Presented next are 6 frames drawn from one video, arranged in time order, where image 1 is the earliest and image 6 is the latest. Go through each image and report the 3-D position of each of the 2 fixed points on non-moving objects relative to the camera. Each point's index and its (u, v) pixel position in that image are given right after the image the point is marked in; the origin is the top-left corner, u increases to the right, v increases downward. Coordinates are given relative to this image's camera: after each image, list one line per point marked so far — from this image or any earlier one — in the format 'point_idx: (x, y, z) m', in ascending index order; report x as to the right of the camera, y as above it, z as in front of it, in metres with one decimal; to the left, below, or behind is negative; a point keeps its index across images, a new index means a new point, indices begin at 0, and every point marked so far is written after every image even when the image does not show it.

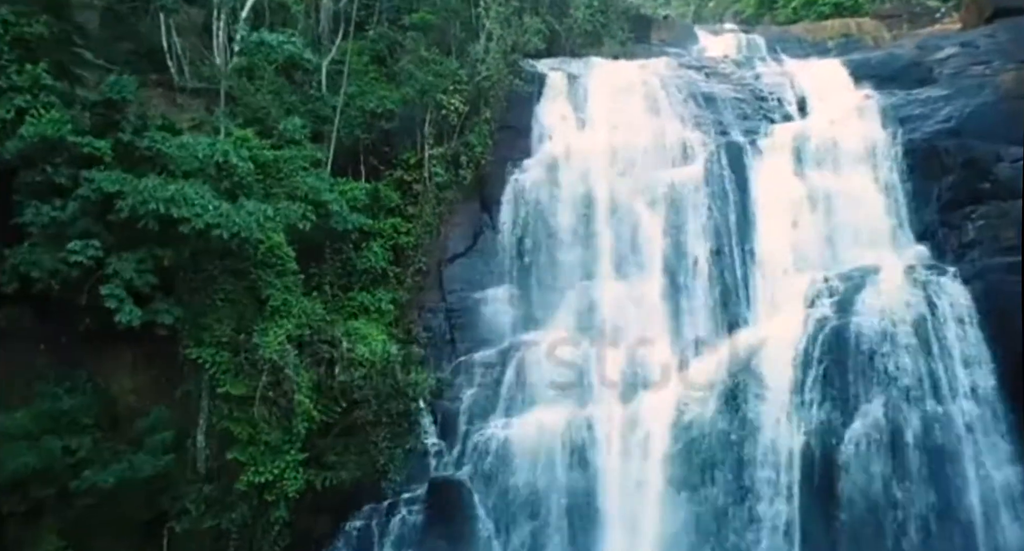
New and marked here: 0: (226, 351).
0: (-2.3, -0.6, +5.9) m
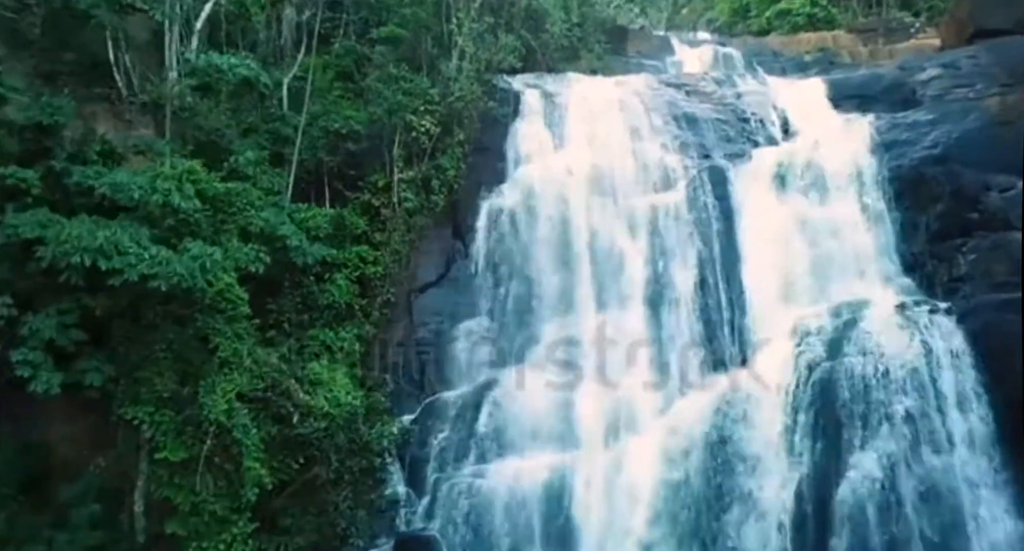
0: (-2.5, -1.0, +5.3) m
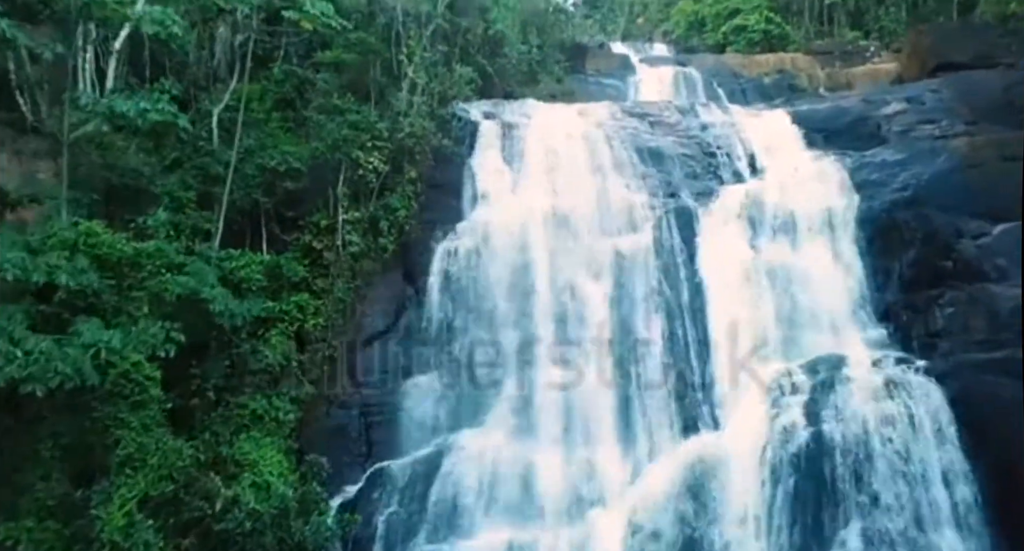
0: (-2.8, -1.5, +4.5) m
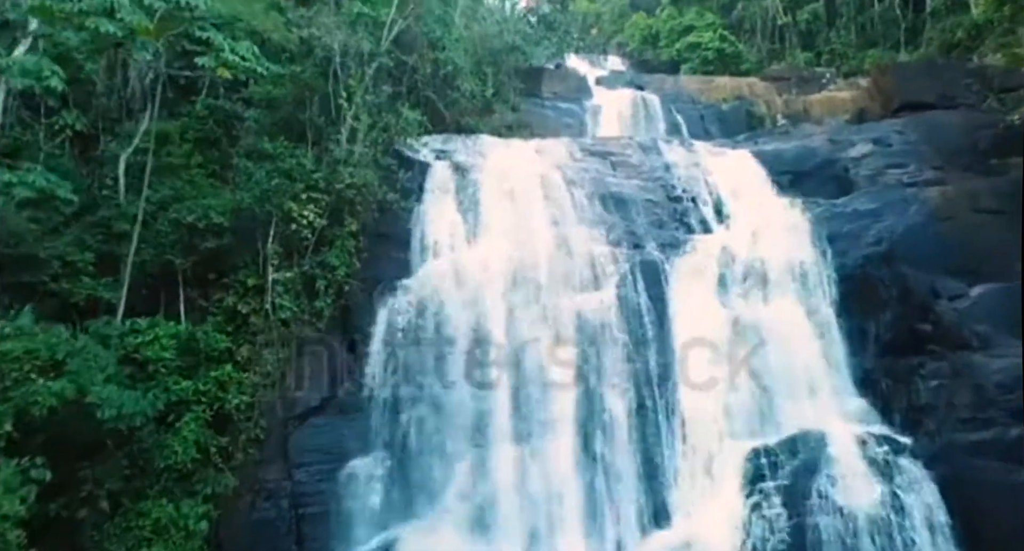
0: (-3.0, -2.1, +3.4) m
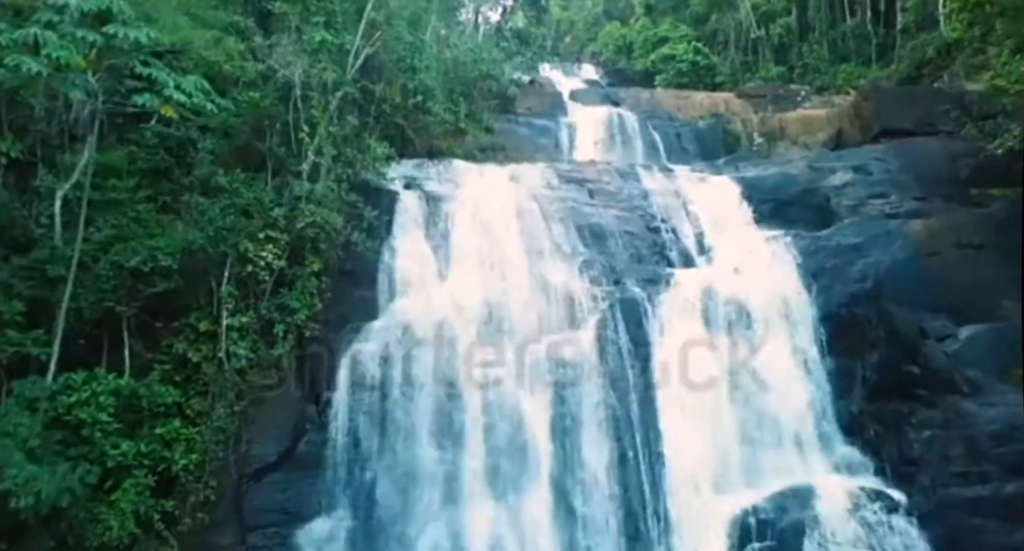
0: (-3.1, -2.5, +2.9) m
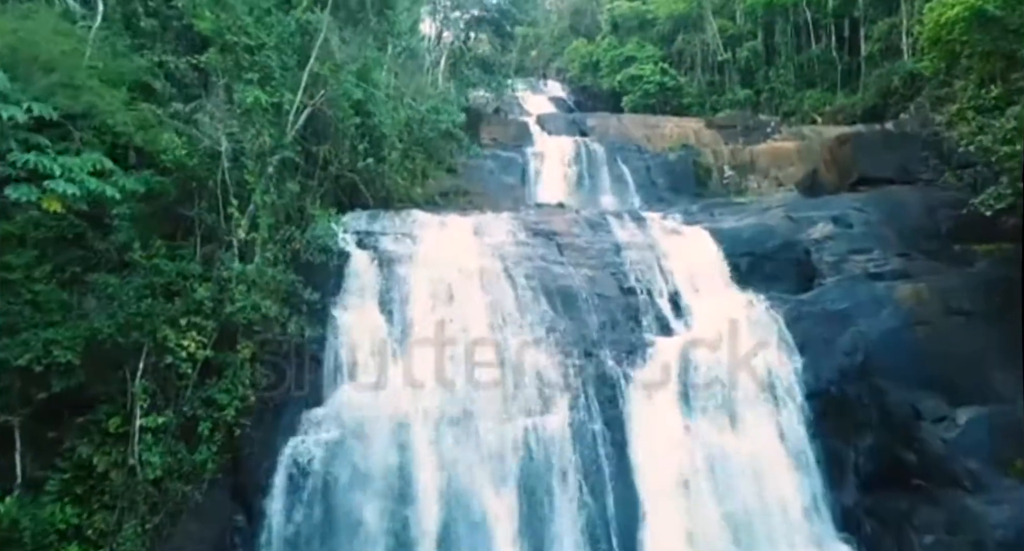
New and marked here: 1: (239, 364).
0: (-3.2, -3.2, +1.9) m
1: (-2.2, -0.7, +5.9) m
